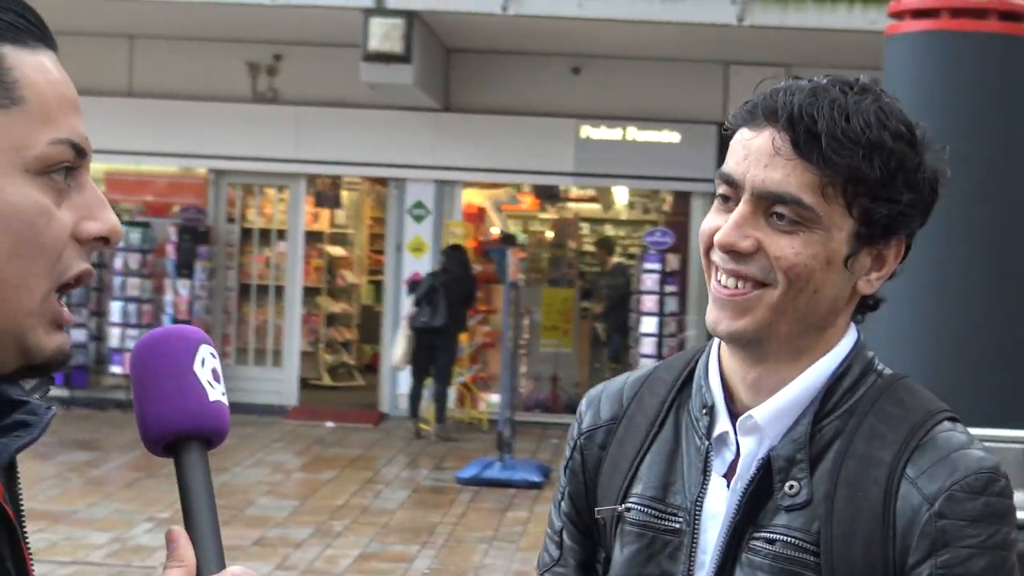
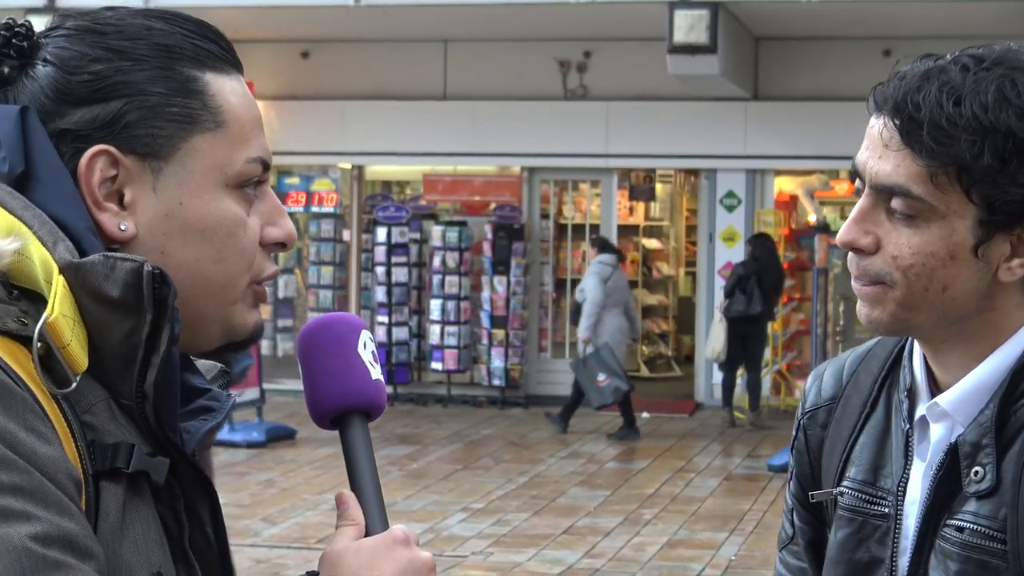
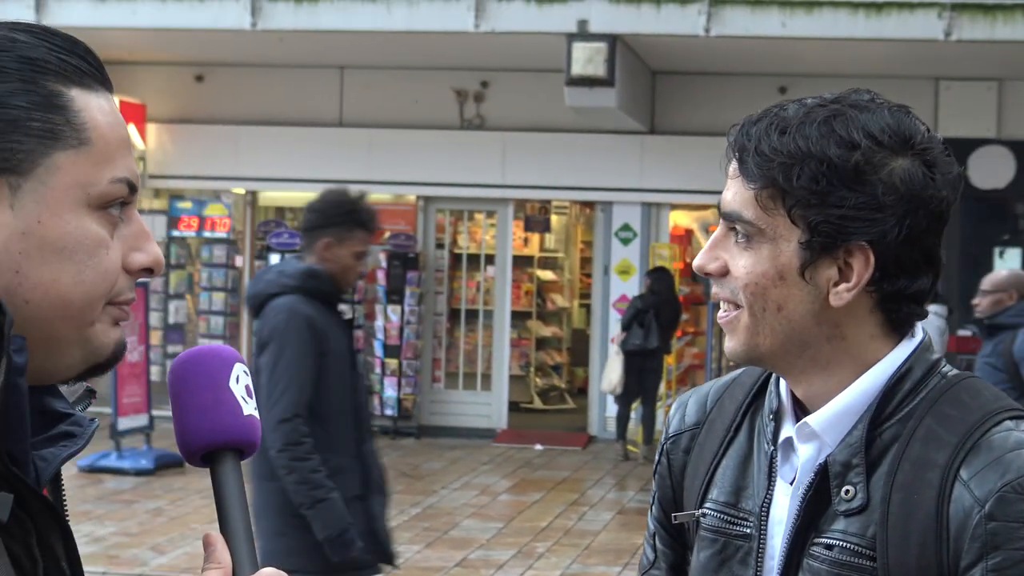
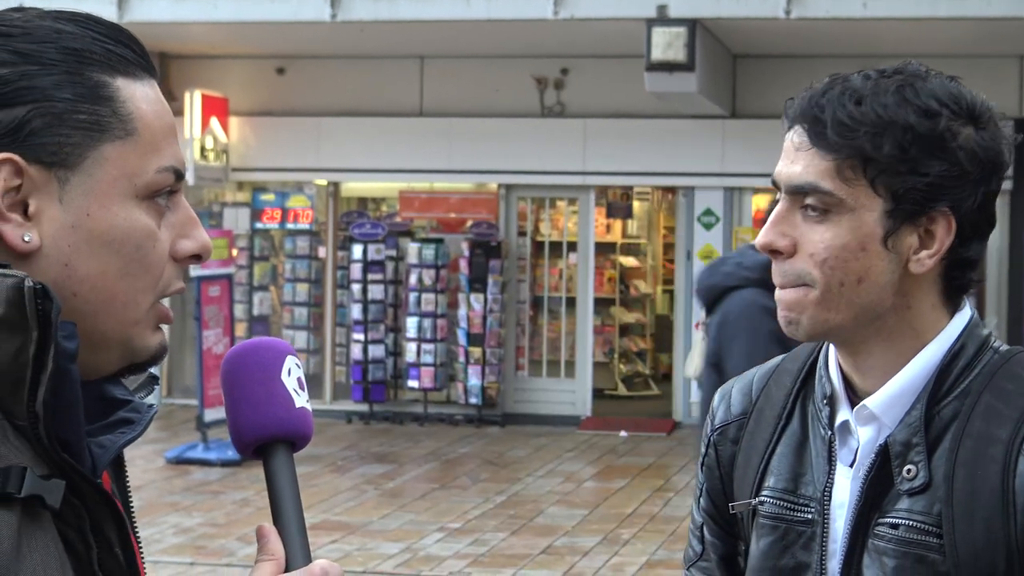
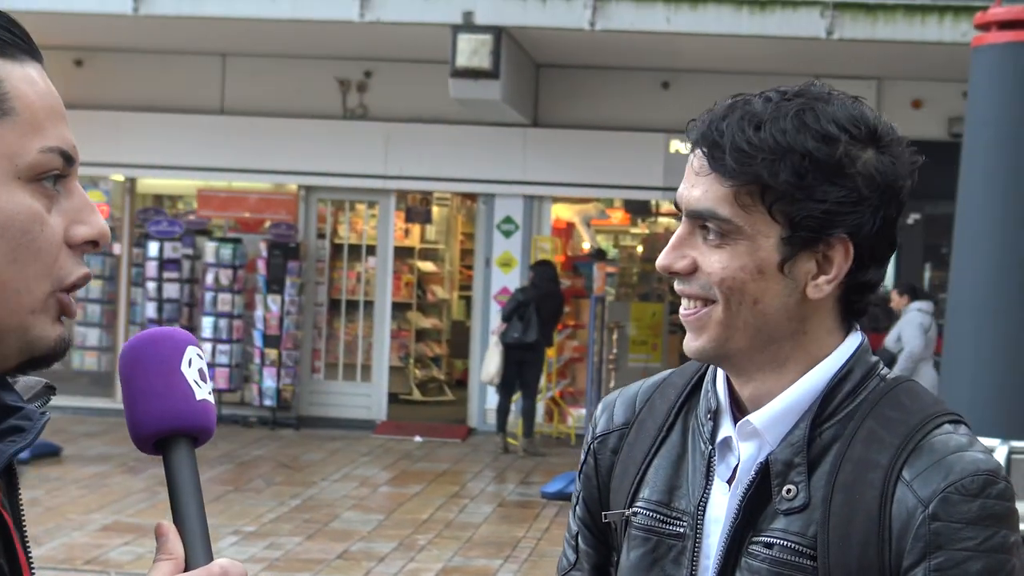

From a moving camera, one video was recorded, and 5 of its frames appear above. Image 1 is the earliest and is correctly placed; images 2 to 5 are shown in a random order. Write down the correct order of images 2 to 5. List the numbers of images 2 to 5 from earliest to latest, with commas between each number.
5, 3, 4, 2
